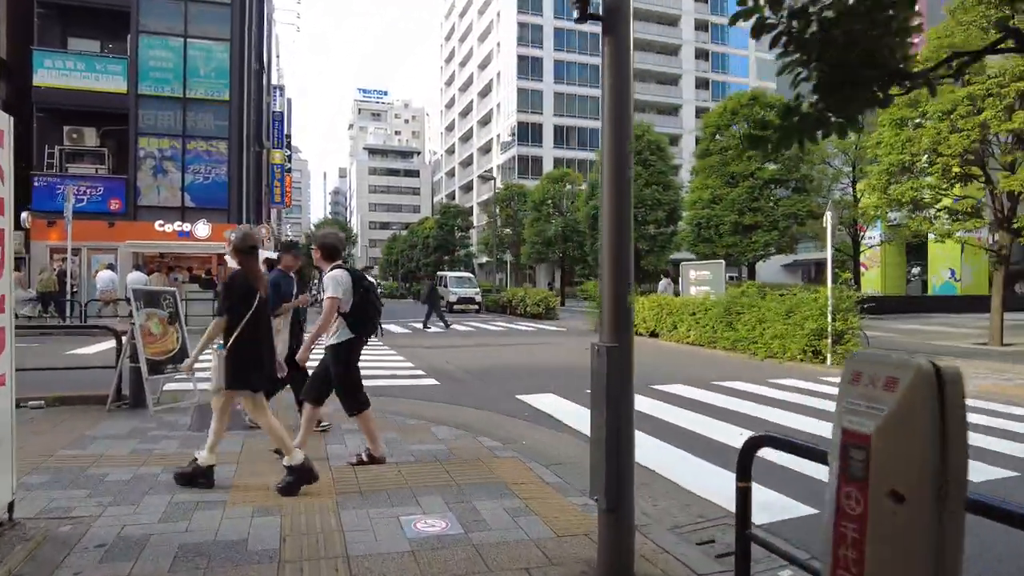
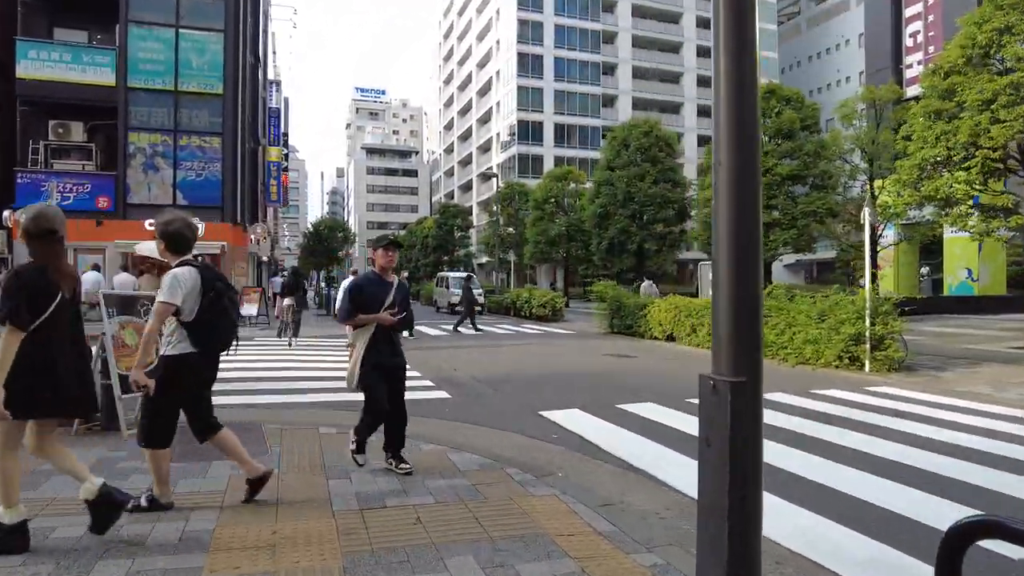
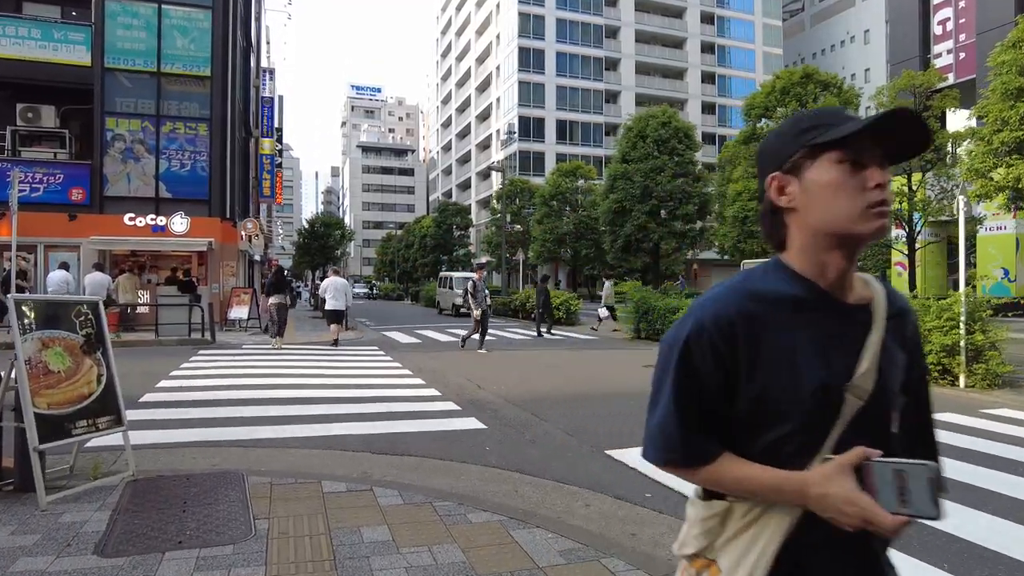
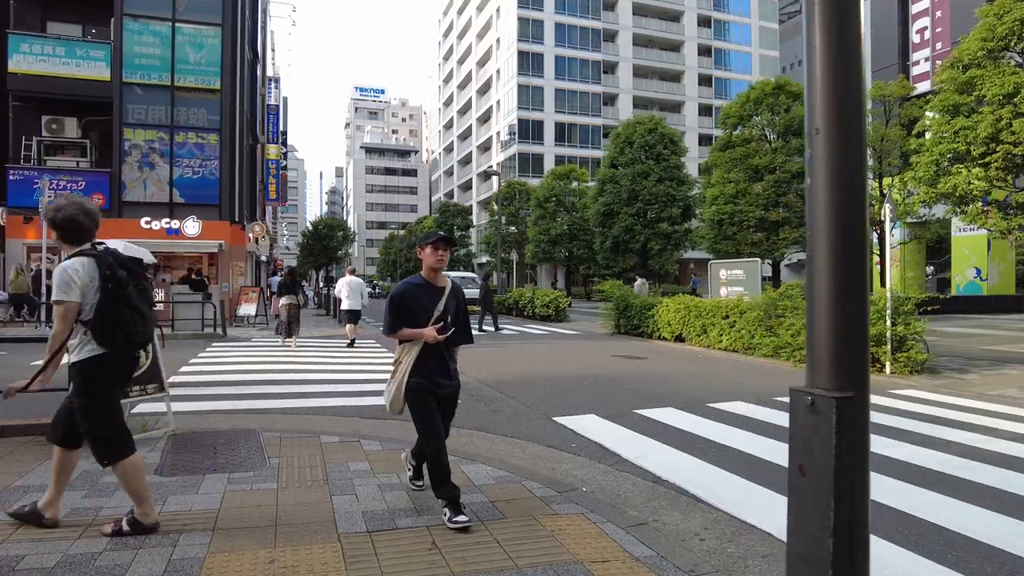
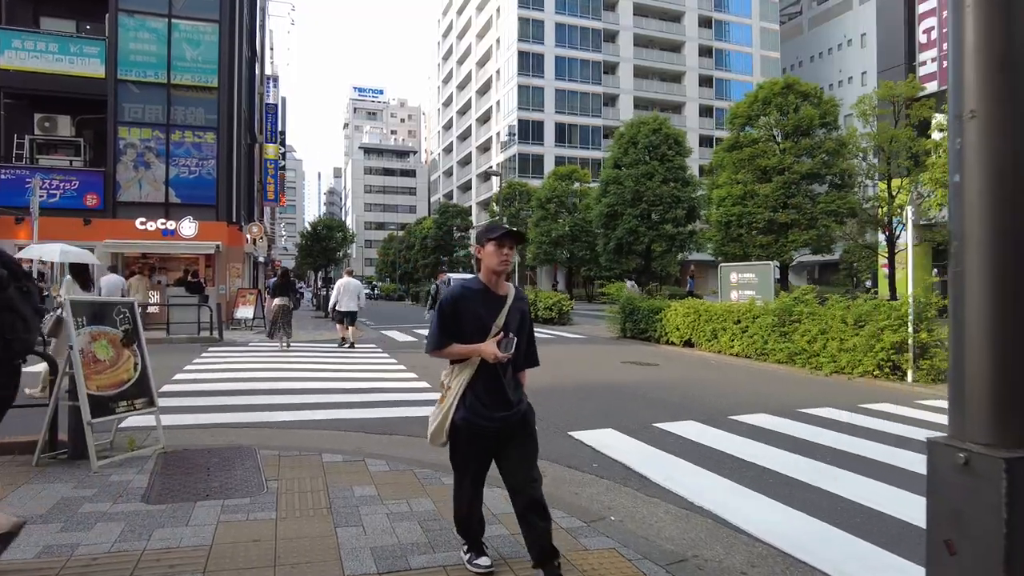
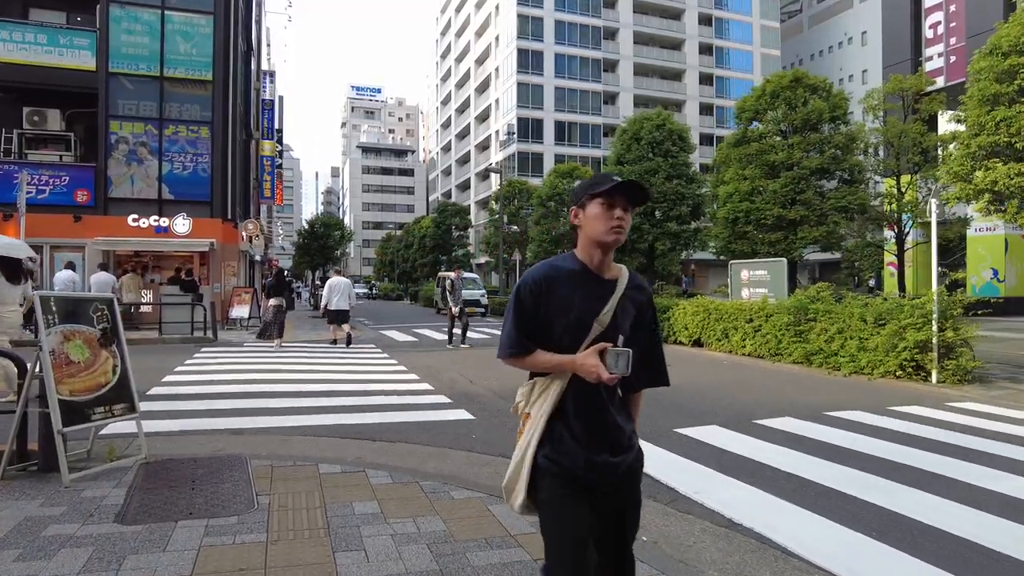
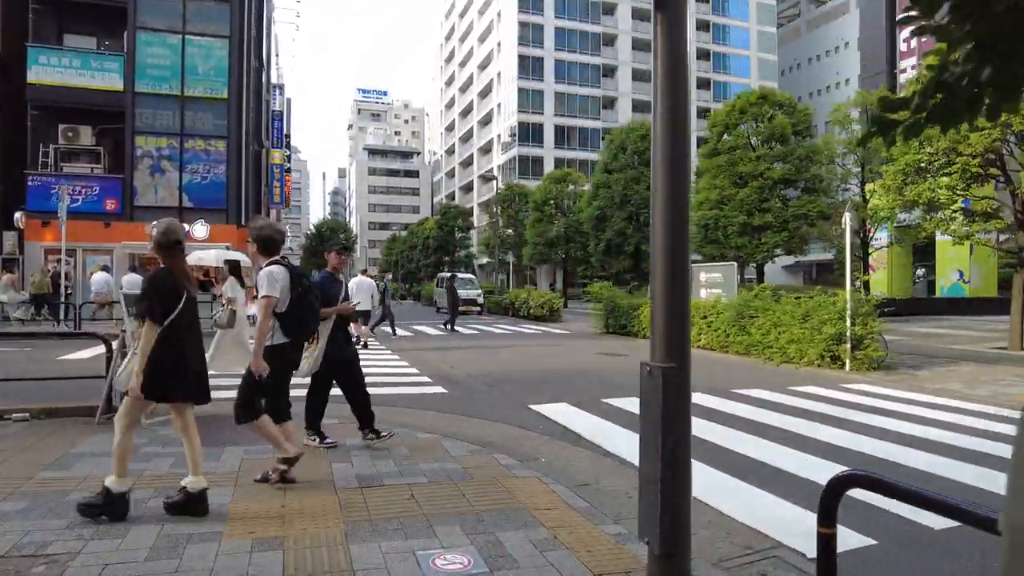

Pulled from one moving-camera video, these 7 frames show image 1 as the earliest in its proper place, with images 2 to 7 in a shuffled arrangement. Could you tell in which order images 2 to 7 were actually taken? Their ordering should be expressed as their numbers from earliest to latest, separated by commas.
7, 2, 4, 5, 6, 3
